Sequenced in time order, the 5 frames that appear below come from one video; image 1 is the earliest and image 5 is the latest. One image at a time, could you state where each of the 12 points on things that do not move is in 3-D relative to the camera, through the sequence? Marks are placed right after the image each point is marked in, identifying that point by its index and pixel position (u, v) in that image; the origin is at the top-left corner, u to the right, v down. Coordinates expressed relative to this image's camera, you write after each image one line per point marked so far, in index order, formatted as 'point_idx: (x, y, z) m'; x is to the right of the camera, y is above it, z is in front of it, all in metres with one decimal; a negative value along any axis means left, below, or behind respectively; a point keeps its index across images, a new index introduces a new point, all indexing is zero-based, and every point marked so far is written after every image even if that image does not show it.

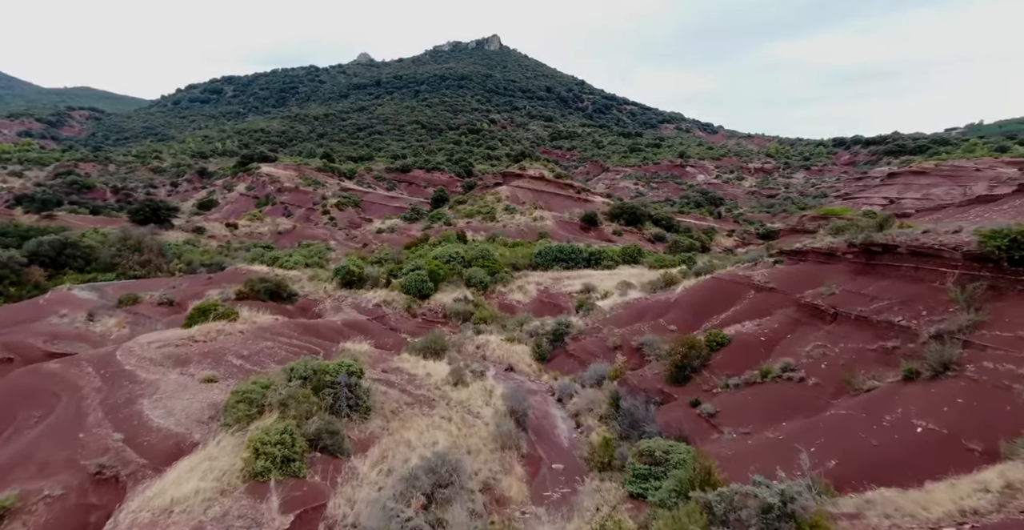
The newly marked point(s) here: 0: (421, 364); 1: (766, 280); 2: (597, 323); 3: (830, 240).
0: (-2.0, -2.3, +13.6) m
1: (+6.4, -0.4, +15.3) m
2: (+2.4, -1.6, +16.7) m
3: (+7.8, +0.6, +14.7) m
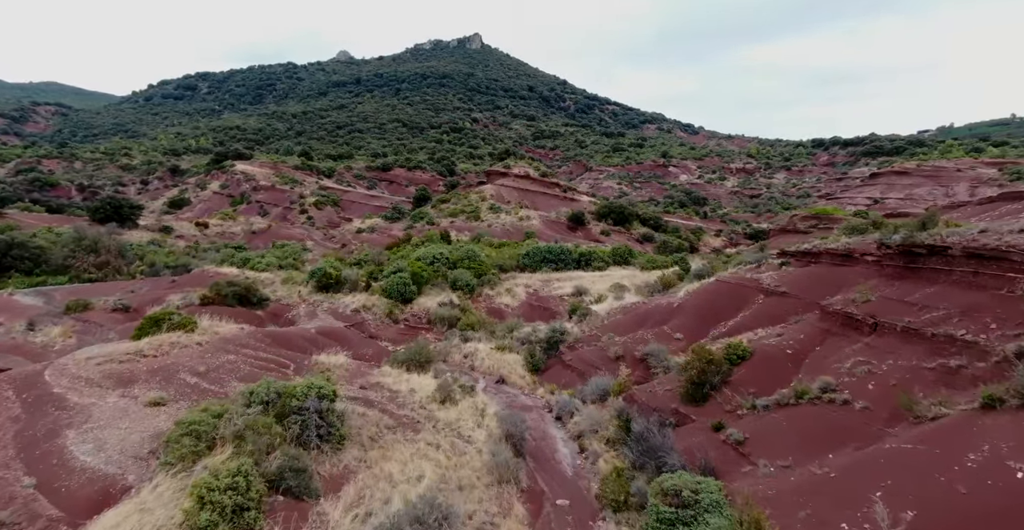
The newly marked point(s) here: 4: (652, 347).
0: (-2.2, -2.3, +12.3) m
1: (+6.2, -0.4, +14.2) m
2: (+2.1, -1.7, +15.5) m
3: (+7.6, +0.6, +13.7) m
4: (+3.0, -1.7, +12.9) m
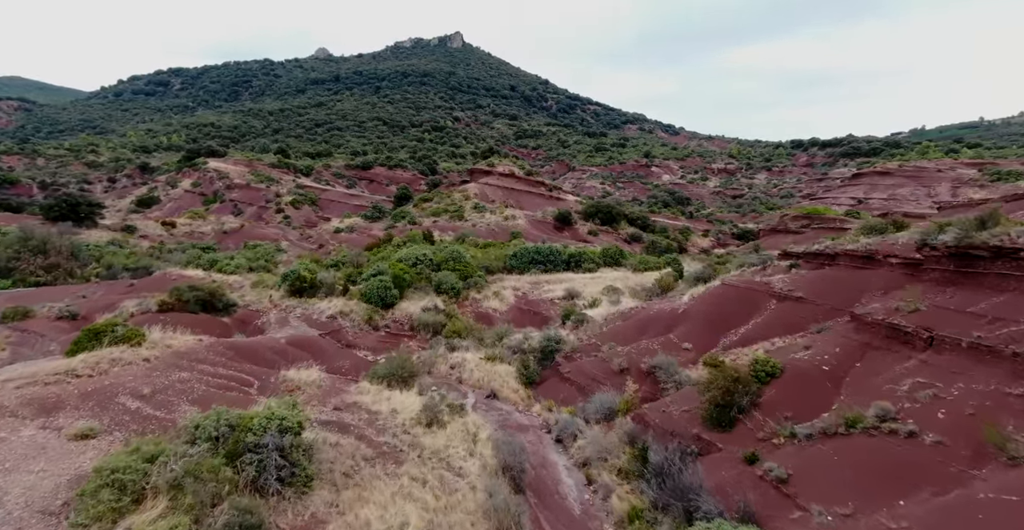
0: (-2.3, -2.4, +10.9) m
1: (+6.0, -0.5, +13.1) m
2: (+1.9, -1.7, +14.3) m
3: (+7.5, +0.5, +12.7) m
4: (+2.9, -1.8, +11.7) m
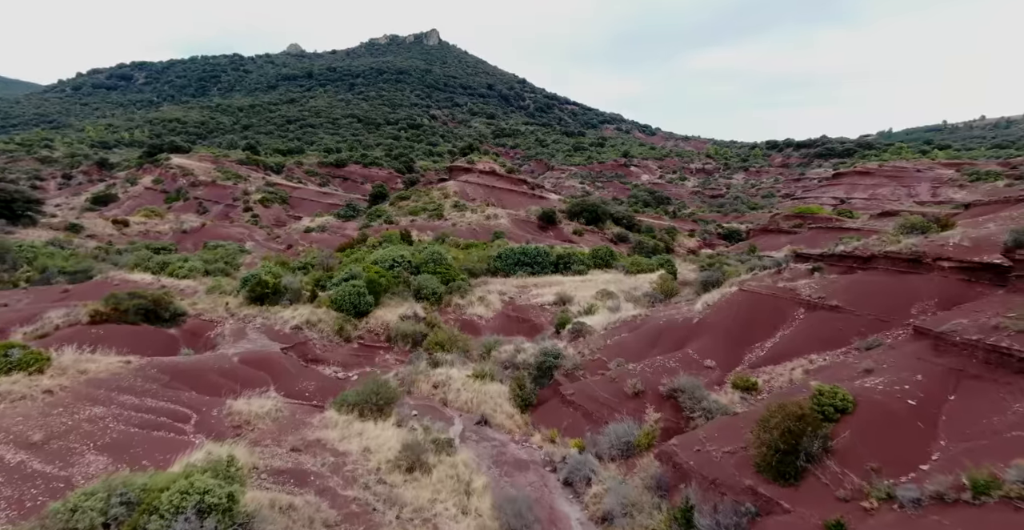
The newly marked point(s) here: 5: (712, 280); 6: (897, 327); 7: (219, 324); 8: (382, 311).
0: (-2.3, -2.5, +9.0) m
1: (+5.9, -0.6, +11.5) m
2: (+1.7, -1.8, +12.6) m
3: (+7.3, +0.4, +11.1) m
4: (+2.8, -1.9, +10.0) m
5: (+5.4, -0.4, +16.2) m
6: (+6.3, -1.0, +9.7) m
7: (-7.5, -1.5, +15.4) m
8: (-3.8, -1.3, +17.5) m
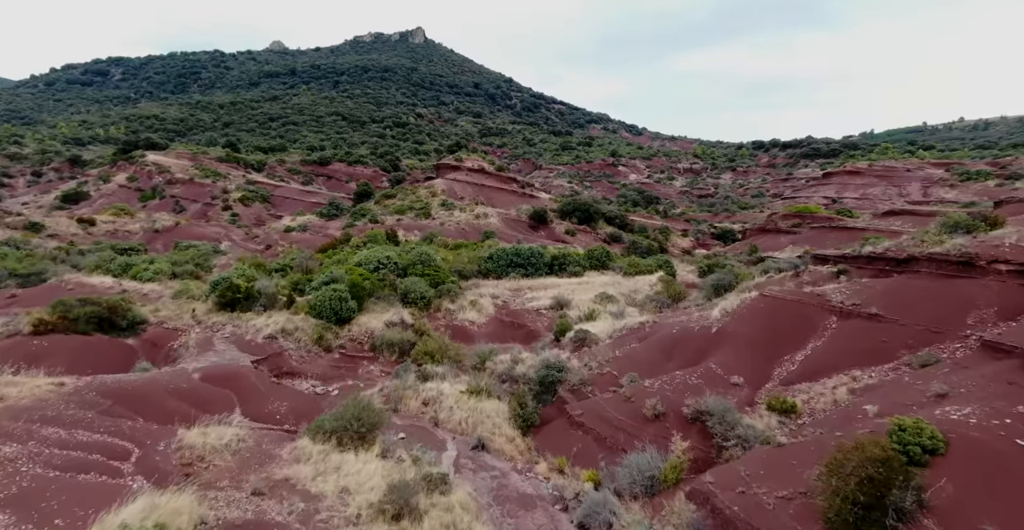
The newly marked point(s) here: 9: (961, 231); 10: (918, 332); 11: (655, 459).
0: (-2.3, -2.5, +7.6) m
1: (+5.9, -0.6, +10.3) m
2: (+1.7, -1.9, +11.3) m
3: (+7.3, +0.4, +10.0) m
4: (+2.8, -1.9, +8.7) m
5: (+5.3, -0.5, +15.0) m
6: (+6.3, -1.1, +8.6) m
7: (-7.6, -1.6, +13.9) m
8: (-4.0, -1.4, +16.1) m
9: (+7.8, +0.6, +10.5) m
10: (+6.1, -1.0, +9.0) m
11: (+1.9, -2.5, +7.9) m
